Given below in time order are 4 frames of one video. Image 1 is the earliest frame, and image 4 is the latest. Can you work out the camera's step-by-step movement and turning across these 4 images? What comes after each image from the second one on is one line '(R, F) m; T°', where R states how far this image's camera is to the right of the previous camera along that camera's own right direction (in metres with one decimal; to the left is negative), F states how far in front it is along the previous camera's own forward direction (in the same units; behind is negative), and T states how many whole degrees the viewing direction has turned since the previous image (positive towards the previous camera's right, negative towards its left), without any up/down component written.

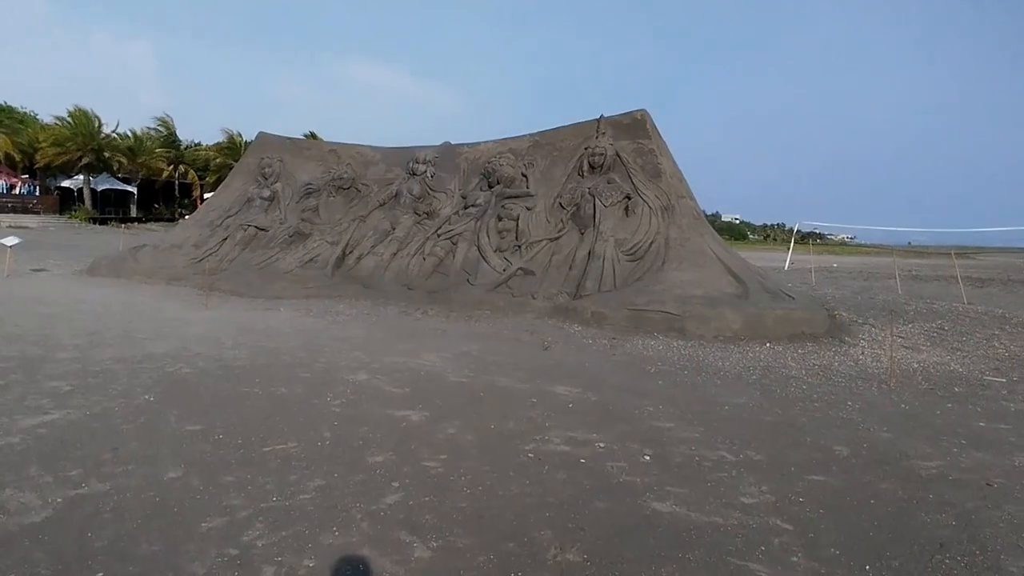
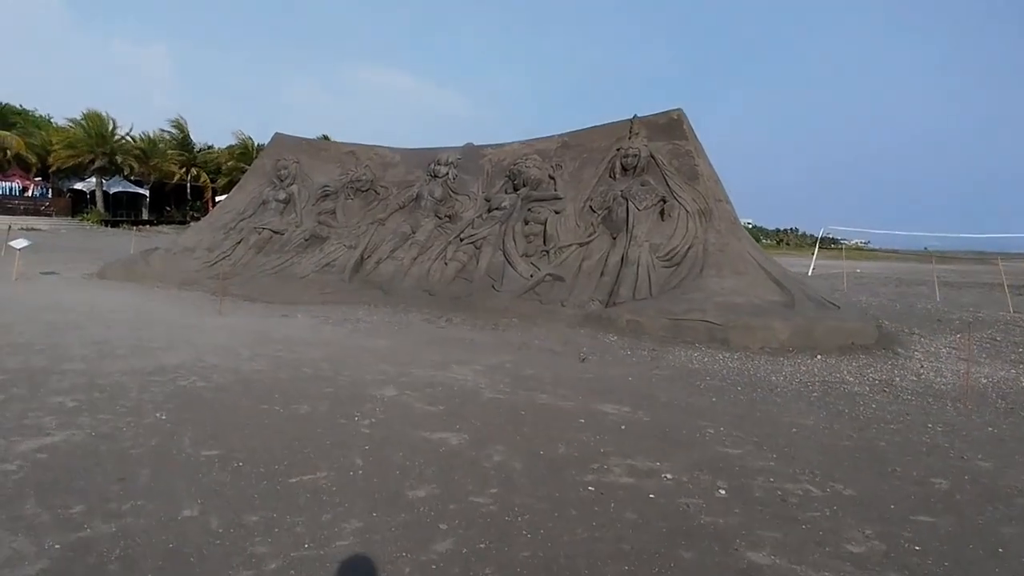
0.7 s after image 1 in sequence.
(-0.1, +0.4) m; -1°
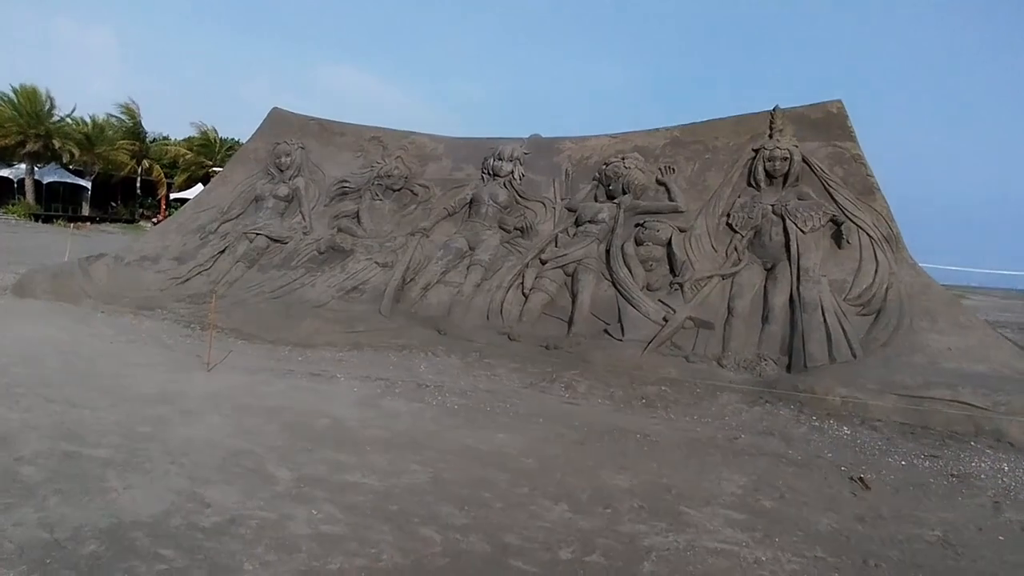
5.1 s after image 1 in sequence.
(-0.7, +2.2) m; +3°
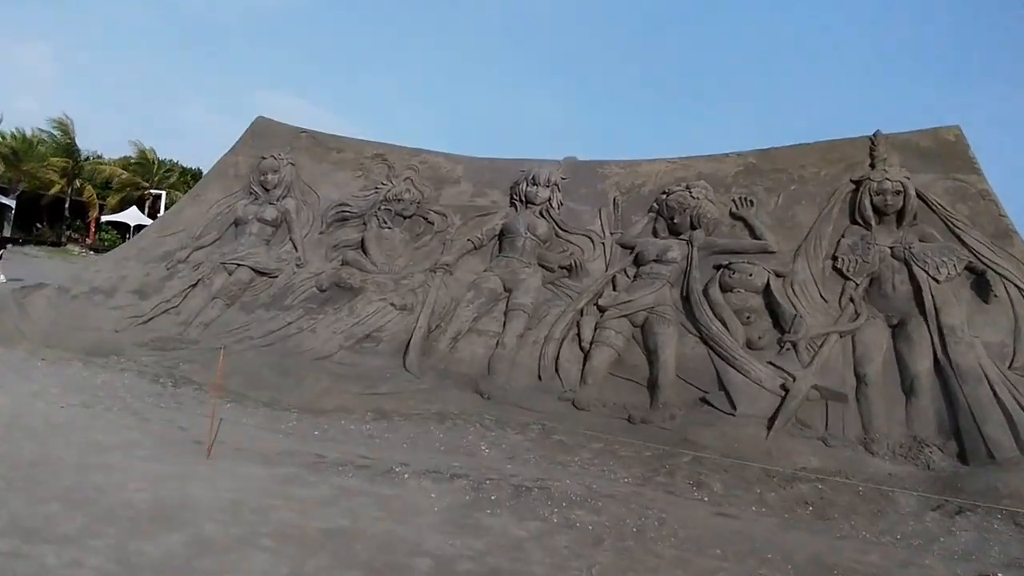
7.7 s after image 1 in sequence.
(-0.5, +1.1) m; +4°
